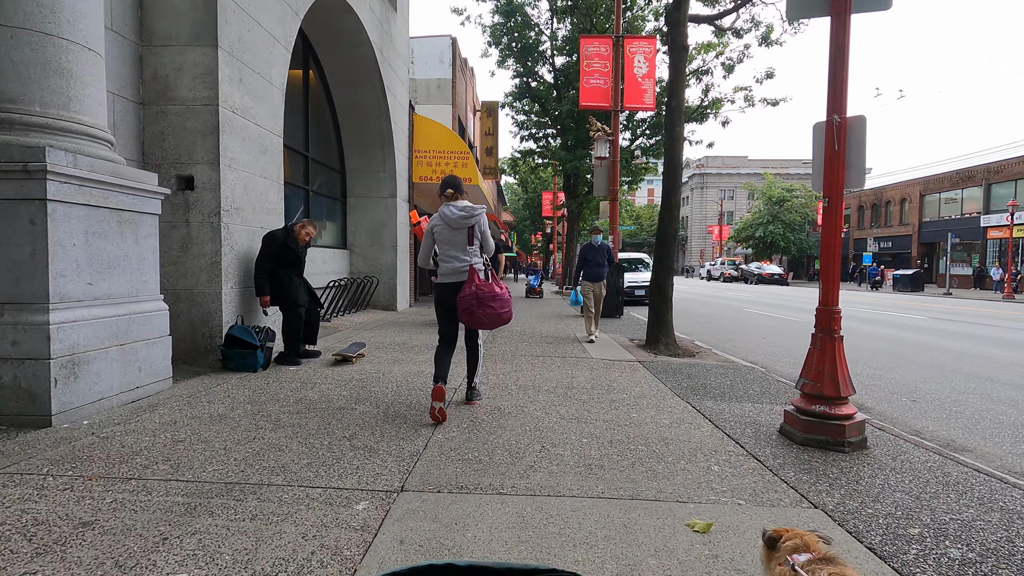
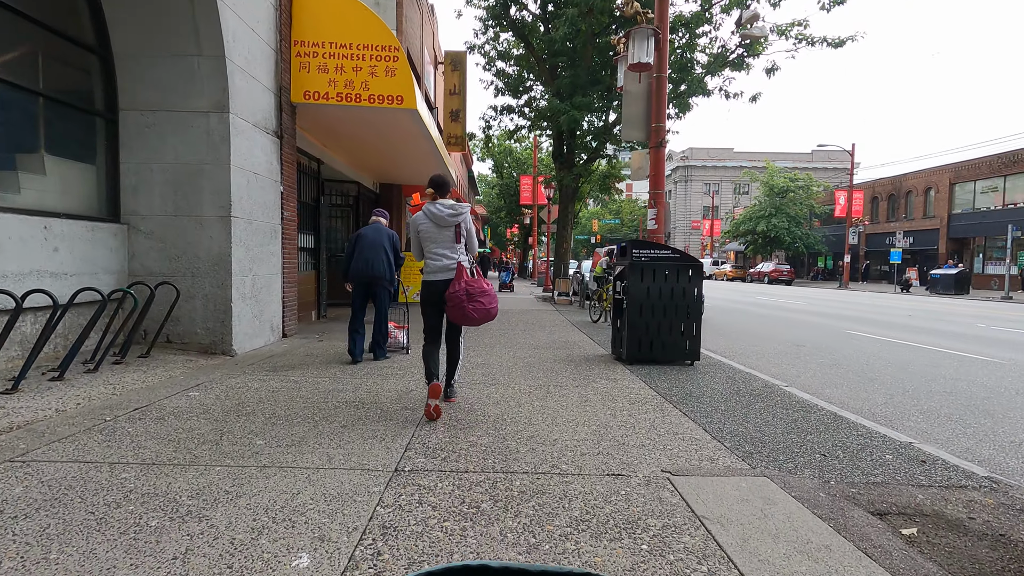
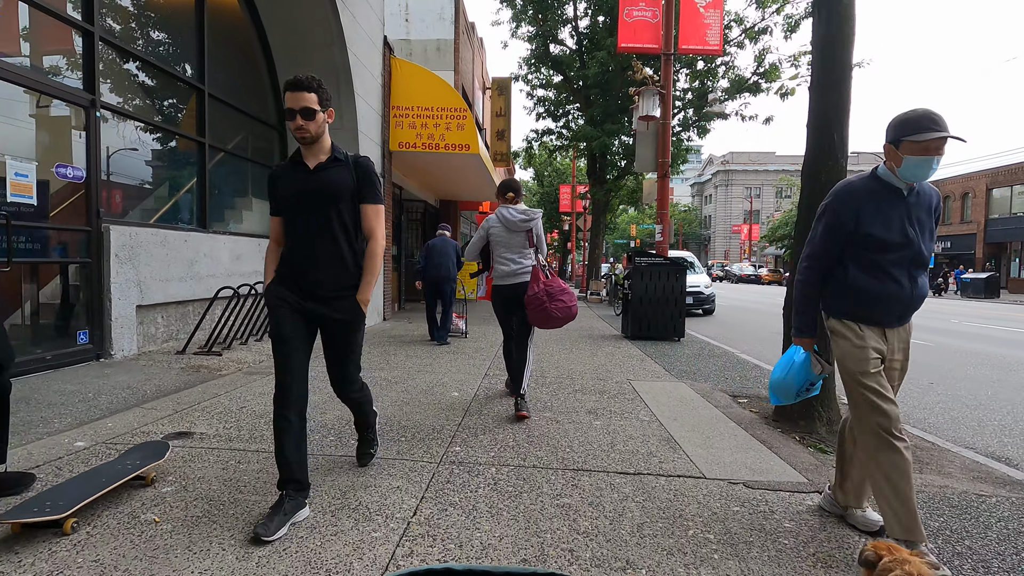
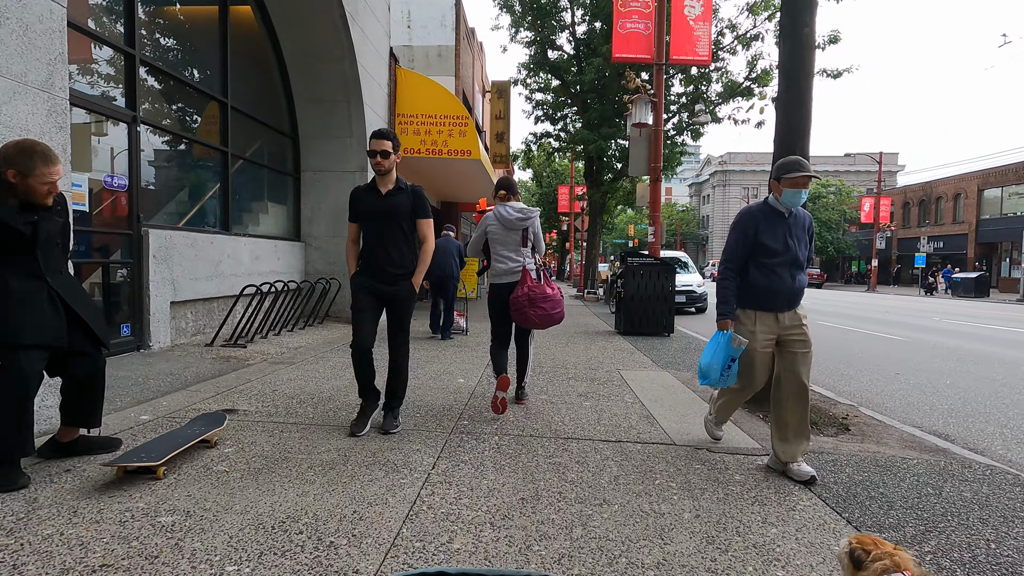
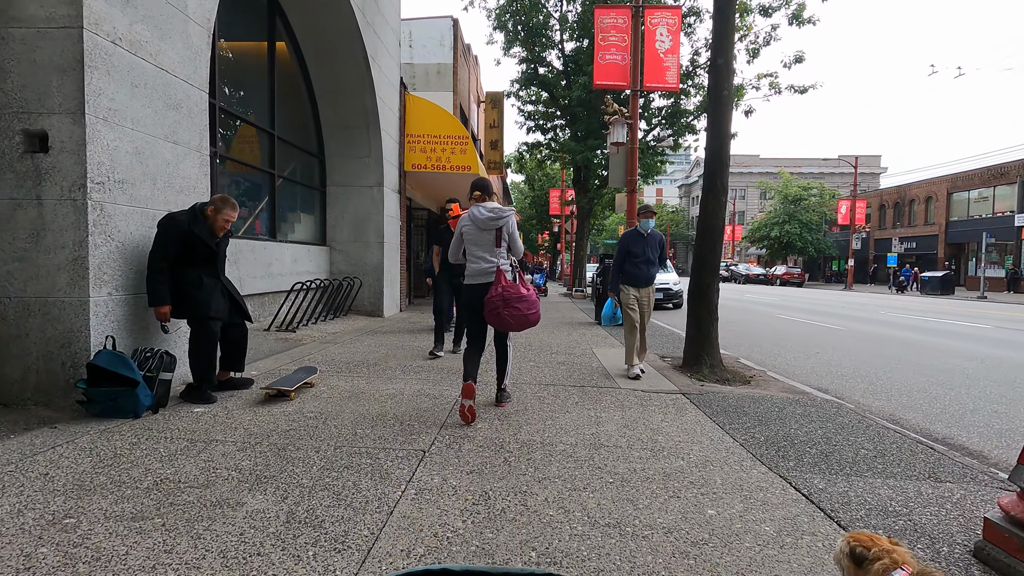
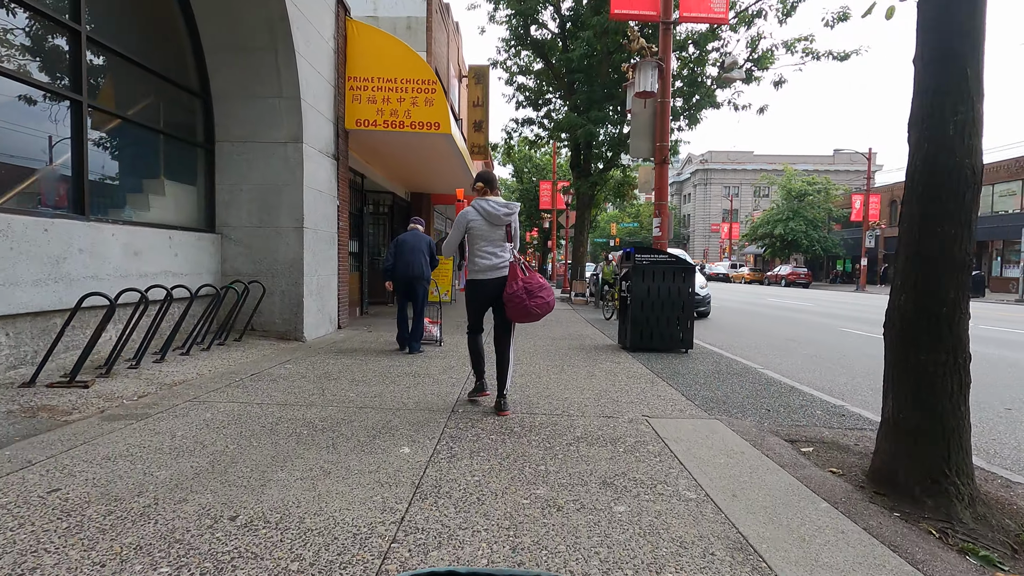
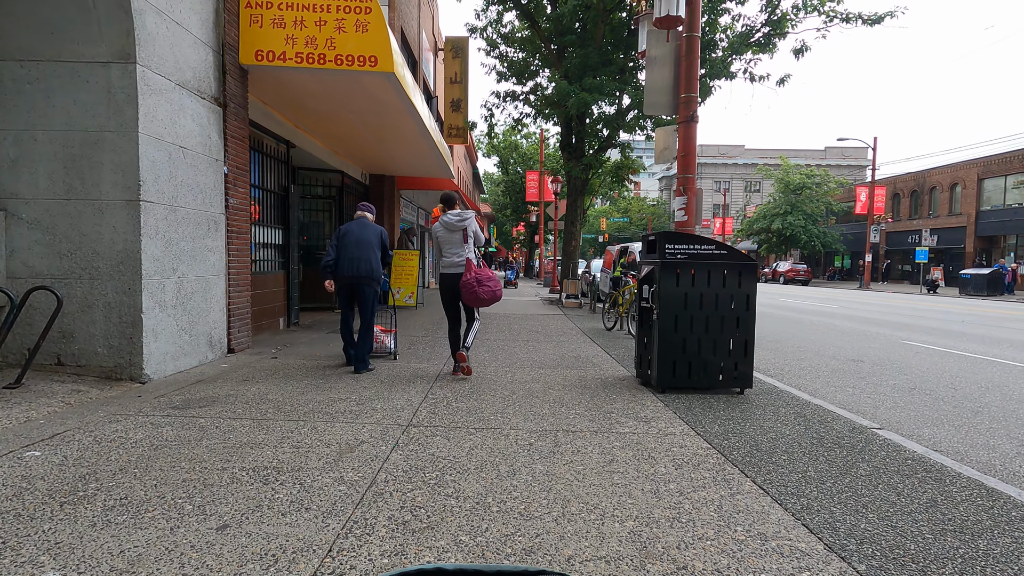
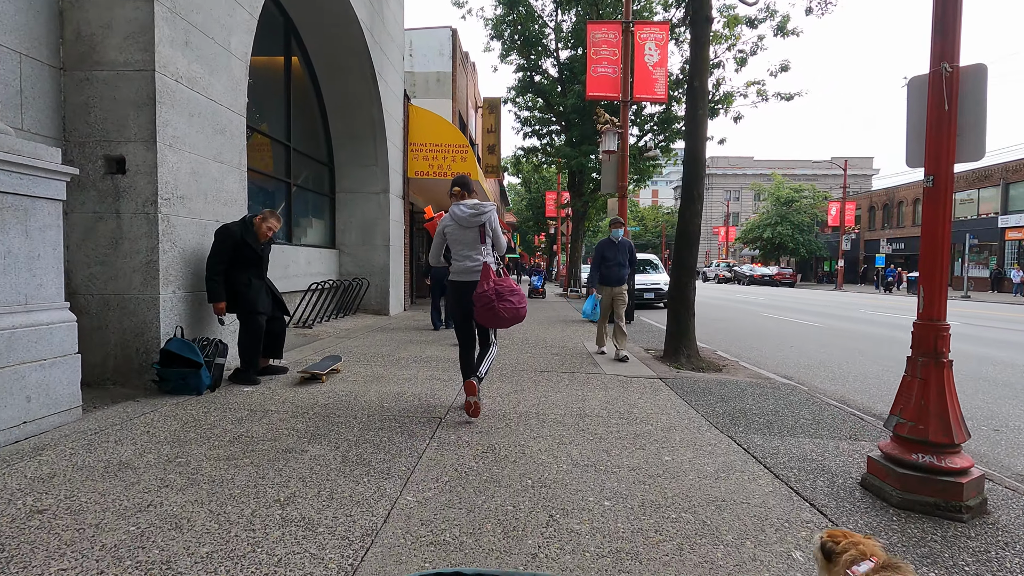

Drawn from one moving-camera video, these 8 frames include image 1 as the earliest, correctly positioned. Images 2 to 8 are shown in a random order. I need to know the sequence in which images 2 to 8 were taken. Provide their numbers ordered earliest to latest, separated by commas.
8, 5, 4, 3, 6, 2, 7
